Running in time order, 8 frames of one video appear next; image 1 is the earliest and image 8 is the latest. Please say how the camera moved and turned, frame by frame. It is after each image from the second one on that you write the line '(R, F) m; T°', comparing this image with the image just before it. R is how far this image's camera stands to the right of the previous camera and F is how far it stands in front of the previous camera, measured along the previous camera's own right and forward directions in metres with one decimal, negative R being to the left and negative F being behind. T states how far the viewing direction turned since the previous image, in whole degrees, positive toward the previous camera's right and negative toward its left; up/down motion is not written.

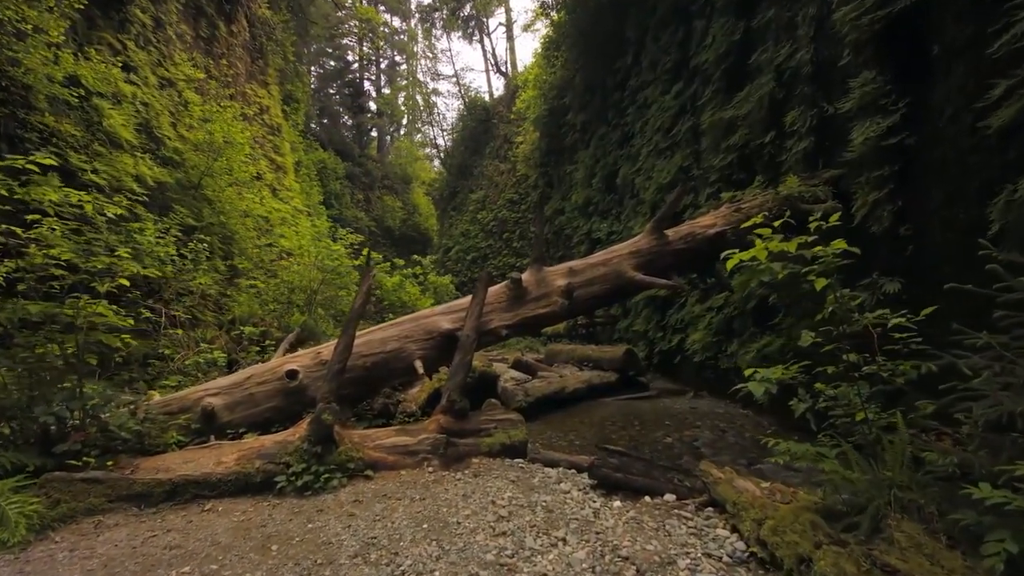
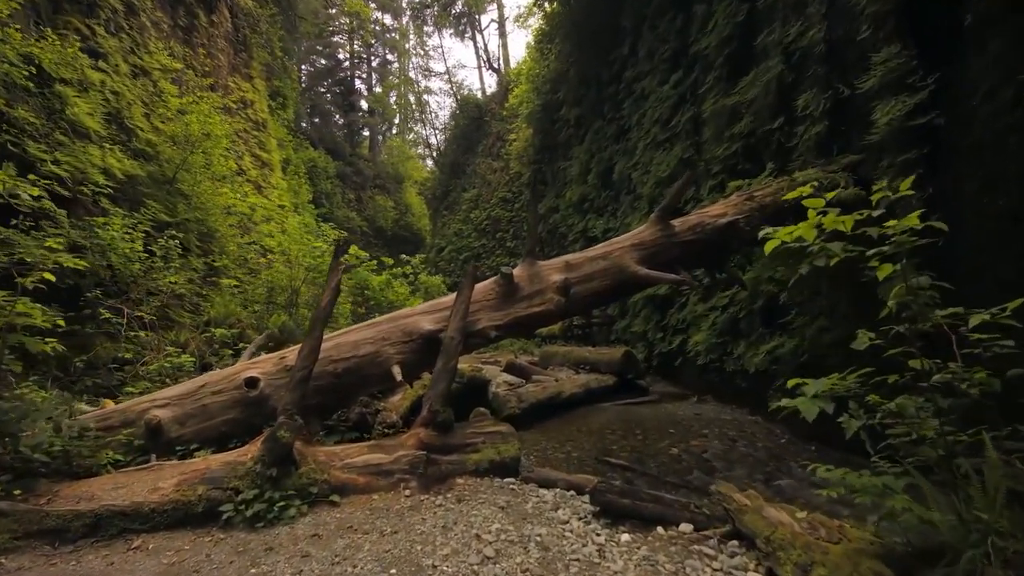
(0.0, +0.4) m; +1°
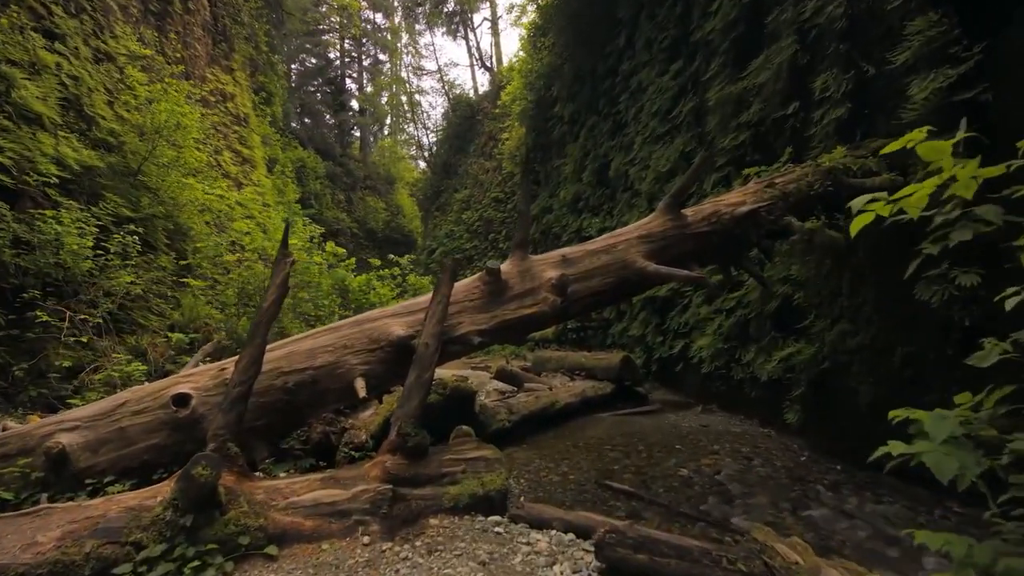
(0.0, +0.5) m; +1°
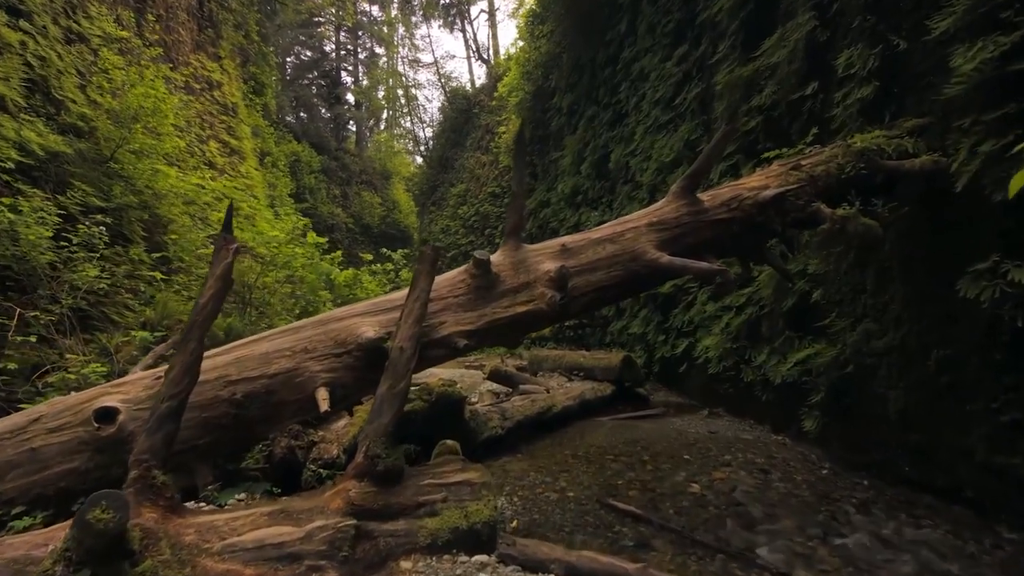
(0.0, +0.4) m; 0°
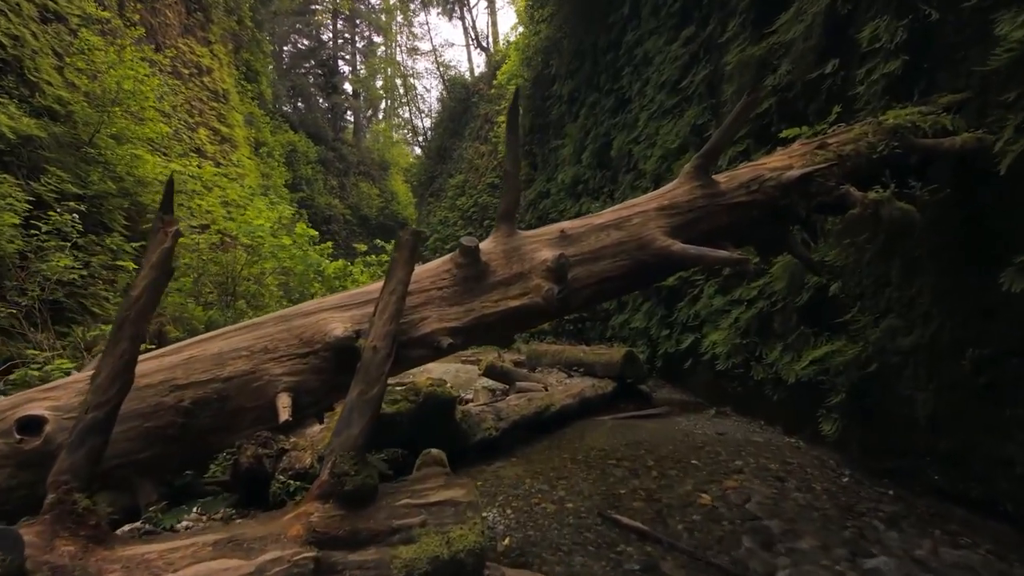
(0.0, +0.3) m; 0°
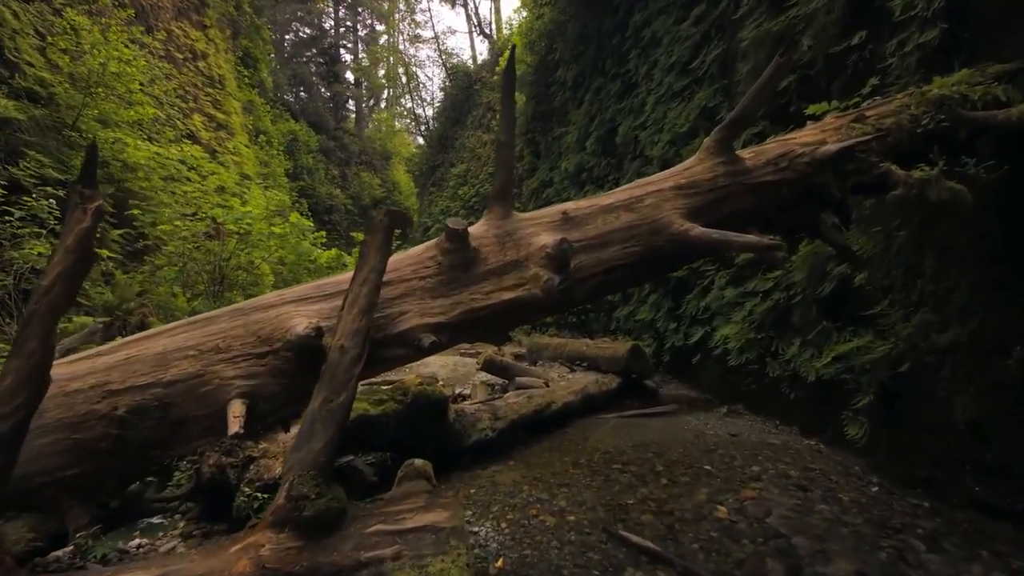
(0.0, +0.3) m; 0°
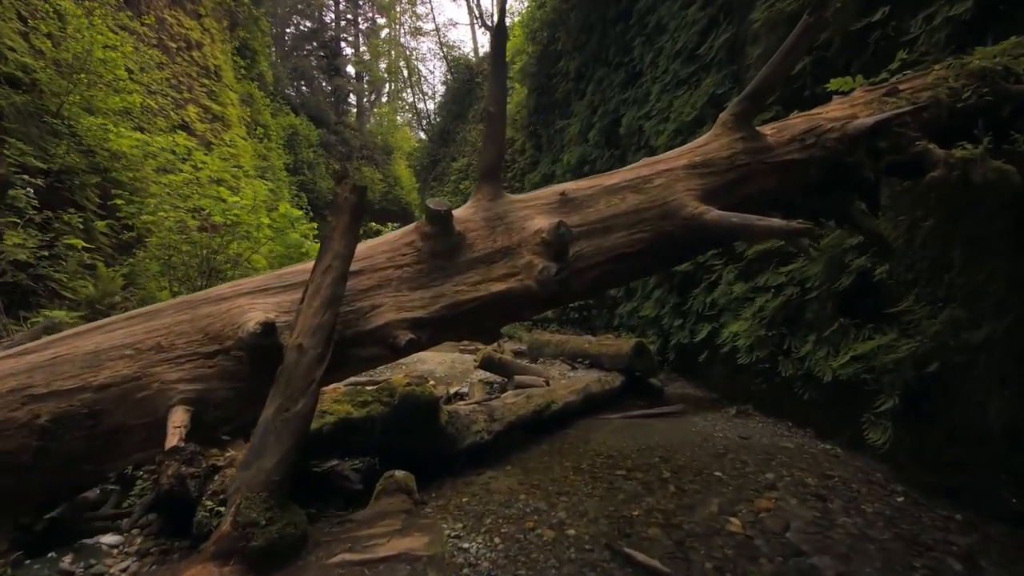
(0.0, +0.3) m; 0°
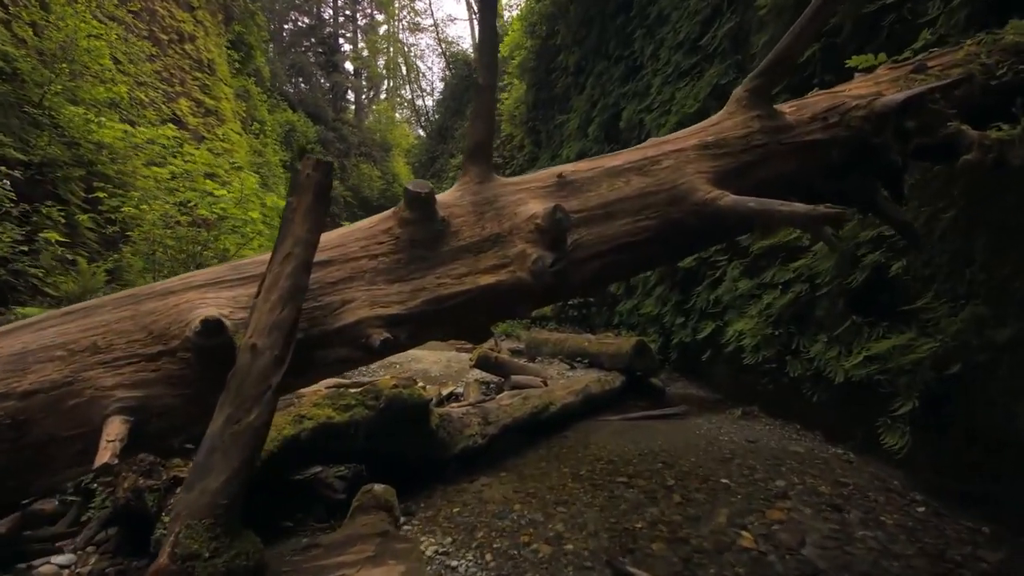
(0.0, +0.2) m; 0°
